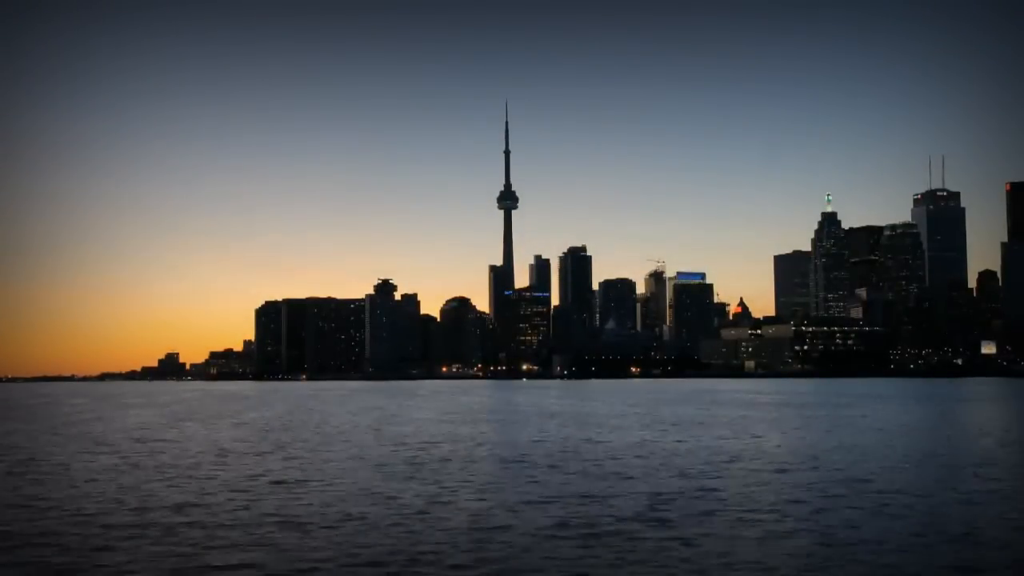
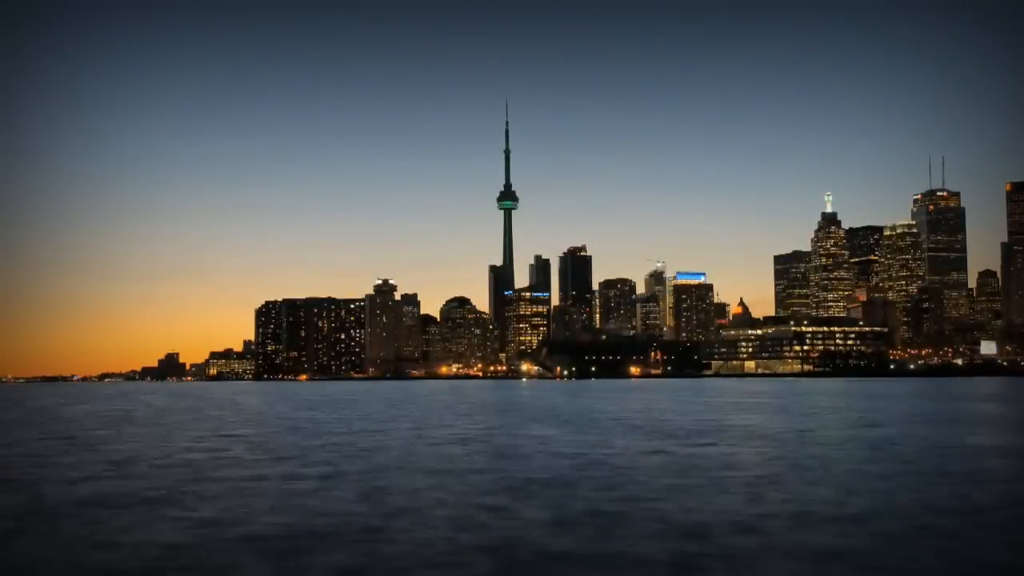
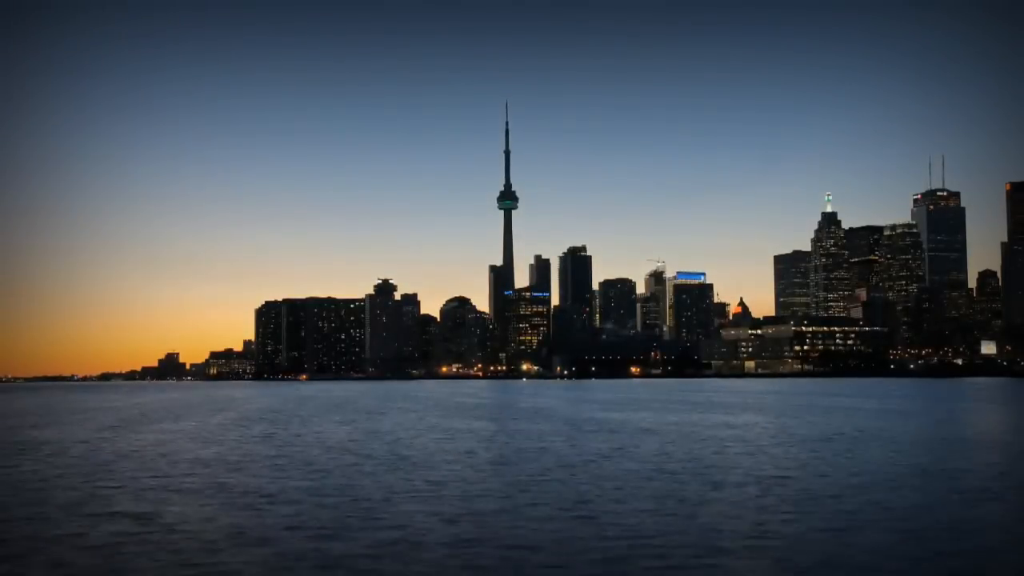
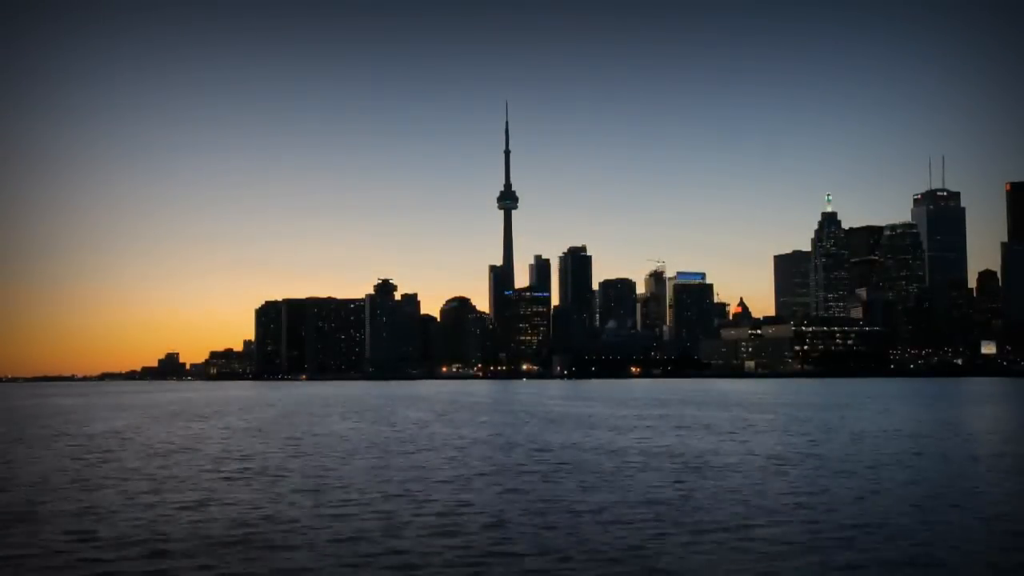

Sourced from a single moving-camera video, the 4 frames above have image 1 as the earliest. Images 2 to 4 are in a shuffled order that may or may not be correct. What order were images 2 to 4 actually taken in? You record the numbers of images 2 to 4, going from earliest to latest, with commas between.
4, 3, 2
